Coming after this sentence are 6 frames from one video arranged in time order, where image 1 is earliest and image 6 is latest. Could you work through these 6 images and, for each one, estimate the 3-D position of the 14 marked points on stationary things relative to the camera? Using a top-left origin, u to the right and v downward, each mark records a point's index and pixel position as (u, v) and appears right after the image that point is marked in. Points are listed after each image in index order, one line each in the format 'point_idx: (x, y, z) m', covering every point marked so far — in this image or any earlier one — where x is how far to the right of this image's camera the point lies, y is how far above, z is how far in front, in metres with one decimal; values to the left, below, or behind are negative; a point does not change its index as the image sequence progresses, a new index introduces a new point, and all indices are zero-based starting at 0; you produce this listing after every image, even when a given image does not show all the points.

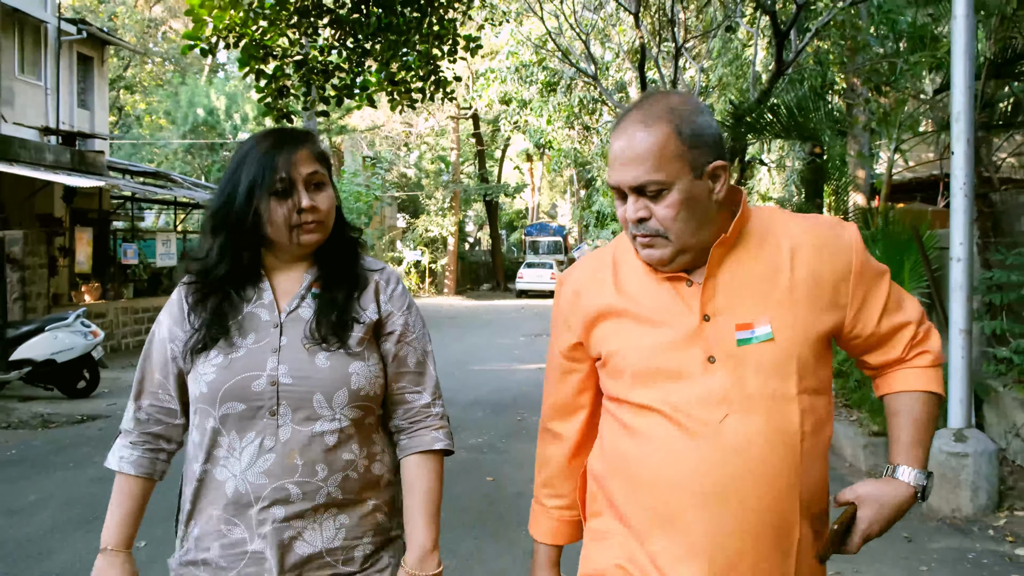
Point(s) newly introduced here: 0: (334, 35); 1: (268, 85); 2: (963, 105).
0: (-1.6, +2.3, +8.9) m
1: (-2.2, +1.8, +9.0) m
2: (+2.2, +0.9, +4.9) m
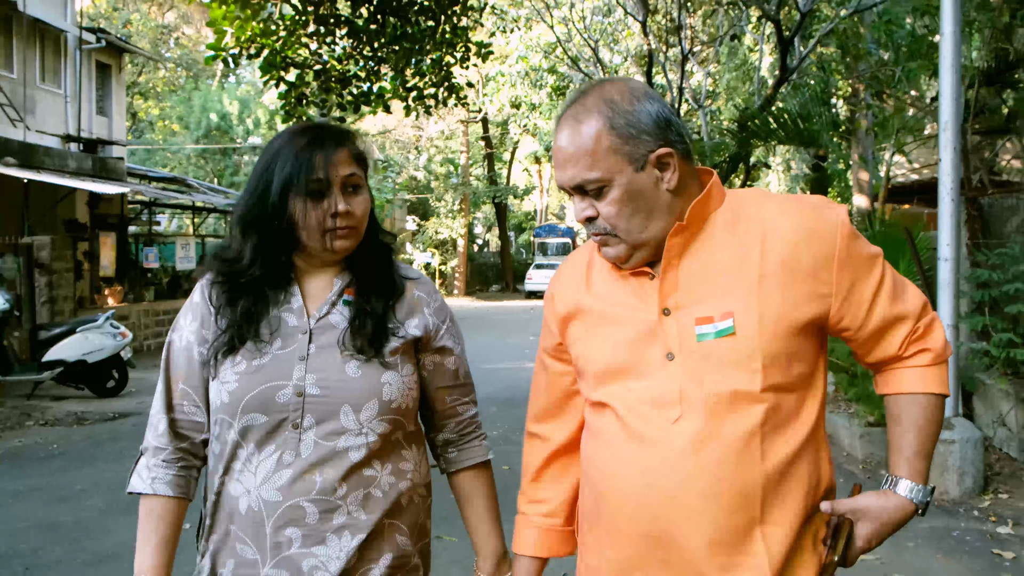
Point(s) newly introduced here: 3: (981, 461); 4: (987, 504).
0: (-1.5, +2.3, +9.3) m
1: (-2.1, +1.8, +9.3) m
2: (+2.2, +0.9, +5.2) m
3: (+2.3, -0.9, +5.0) m
4: (+2.3, -1.0, +4.9) m
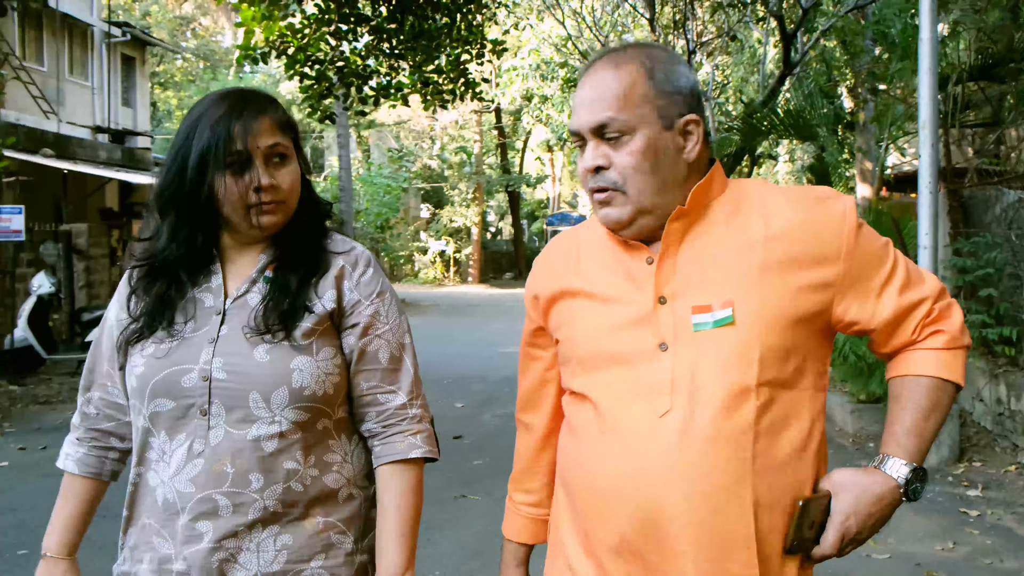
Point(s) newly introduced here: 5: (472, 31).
0: (-1.4, +2.4, +9.8) m
1: (-1.9, +2.0, +9.9) m
2: (+2.3, +1.0, +5.7) m
3: (+2.4, -0.8, +5.5) m
4: (+2.4, -1.0, +5.4) m
5: (-0.4, +2.6, +10.1) m
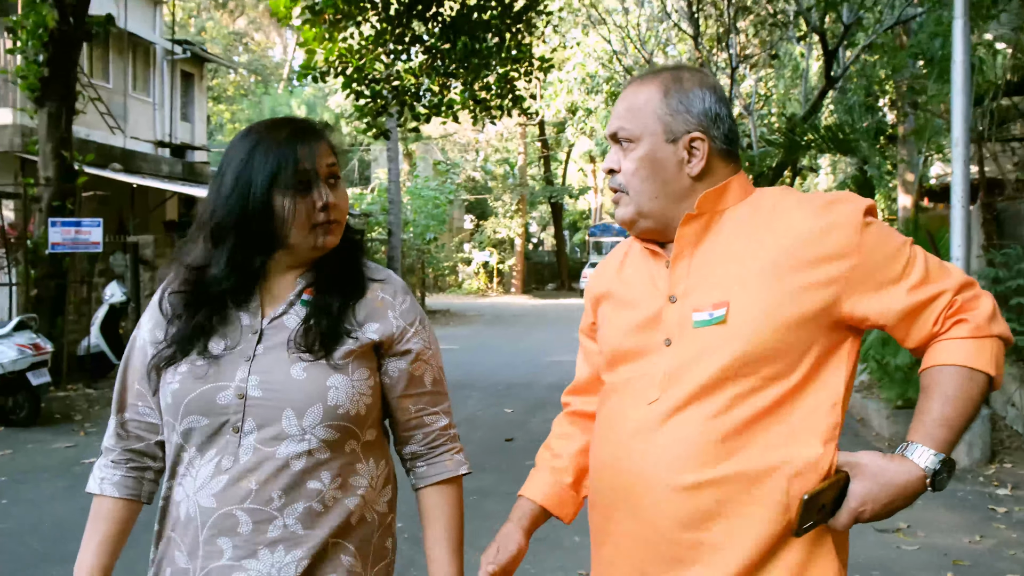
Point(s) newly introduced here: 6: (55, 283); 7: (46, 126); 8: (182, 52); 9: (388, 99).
0: (-0.9, +2.3, +10.2) m
1: (-1.5, +1.9, +10.3) m
2: (+2.7, +0.9, +6.0) m
3: (+2.7, -0.8, +5.8) m
4: (+2.7, -1.0, +5.6) m
5: (+0.1, +2.5, +10.5) m
6: (-4.1, 0.0, +8.9) m
7: (-4.1, +1.4, +8.7) m
8: (-6.3, +4.5, +19.2) m
9: (-1.3, +2.0, +10.4) m
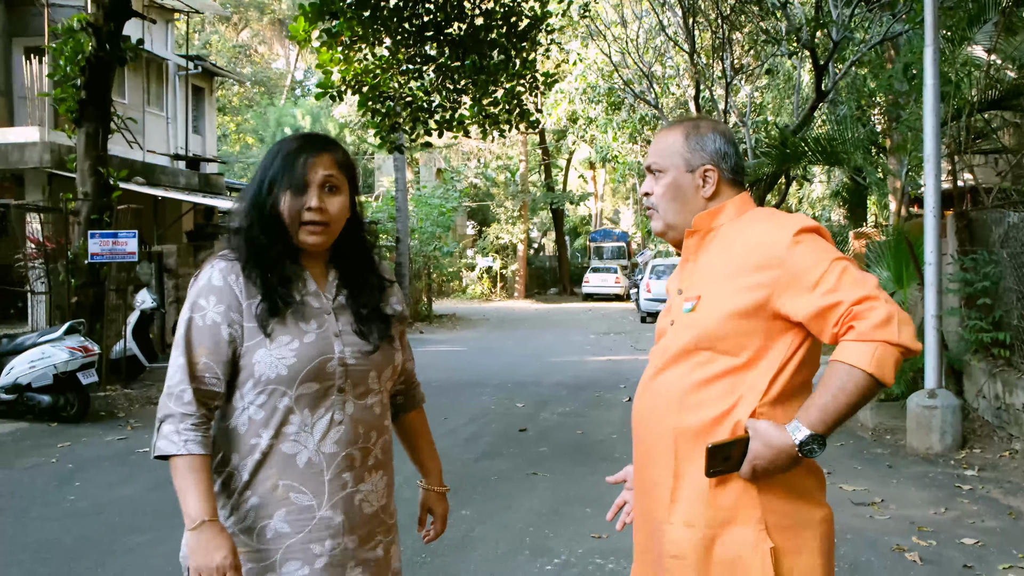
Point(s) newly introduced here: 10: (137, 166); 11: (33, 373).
0: (-0.8, +2.3, +10.8) m
1: (-1.4, +1.8, +10.9) m
2: (+2.7, +0.9, +6.6) m
3: (+2.8, -0.9, +6.4) m
4: (+2.8, -1.0, +6.2) m
5: (+0.2, +2.4, +11.1) m
6: (-4.0, 0.0, +9.5) m
7: (-4.0, +1.3, +9.3) m
8: (-6.3, +4.4, +19.8) m
9: (-1.2, +1.9, +11.0) m
10: (-5.3, +1.7, +14.1) m
11: (-3.6, -0.6, +7.5) m
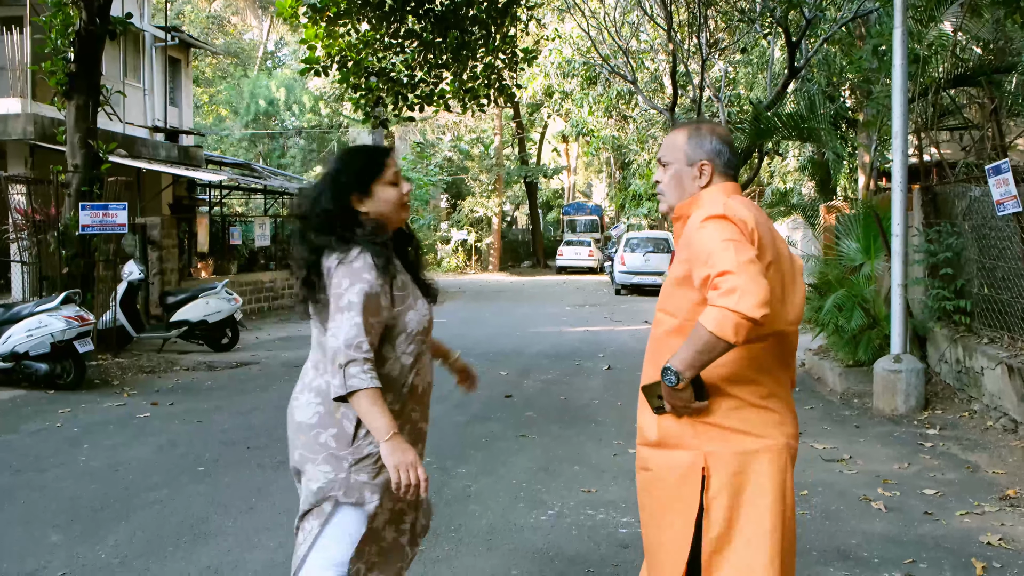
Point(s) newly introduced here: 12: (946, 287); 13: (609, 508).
0: (-1.0, +2.6, +11.0) m
1: (-1.6, +2.1, +11.1) m
2: (+2.7, +1.1, +6.9) m
3: (+2.8, -0.7, +6.7) m
4: (+2.7, -0.8, +6.6) m
5: (0.0, +2.8, +11.4) m
6: (-4.1, +0.2, +9.7) m
7: (-4.1, +1.6, +9.5) m
8: (-6.7, +4.9, +19.8) m
9: (-1.4, +2.2, +11.1) m
10: (-5.5, +2.1, +14.2) m
11: (-3.7, -0.4, +7.7) m
12: (+3.1, 0.0, +7.2) m
13: (+0.4, -1.0, +4.5) m
